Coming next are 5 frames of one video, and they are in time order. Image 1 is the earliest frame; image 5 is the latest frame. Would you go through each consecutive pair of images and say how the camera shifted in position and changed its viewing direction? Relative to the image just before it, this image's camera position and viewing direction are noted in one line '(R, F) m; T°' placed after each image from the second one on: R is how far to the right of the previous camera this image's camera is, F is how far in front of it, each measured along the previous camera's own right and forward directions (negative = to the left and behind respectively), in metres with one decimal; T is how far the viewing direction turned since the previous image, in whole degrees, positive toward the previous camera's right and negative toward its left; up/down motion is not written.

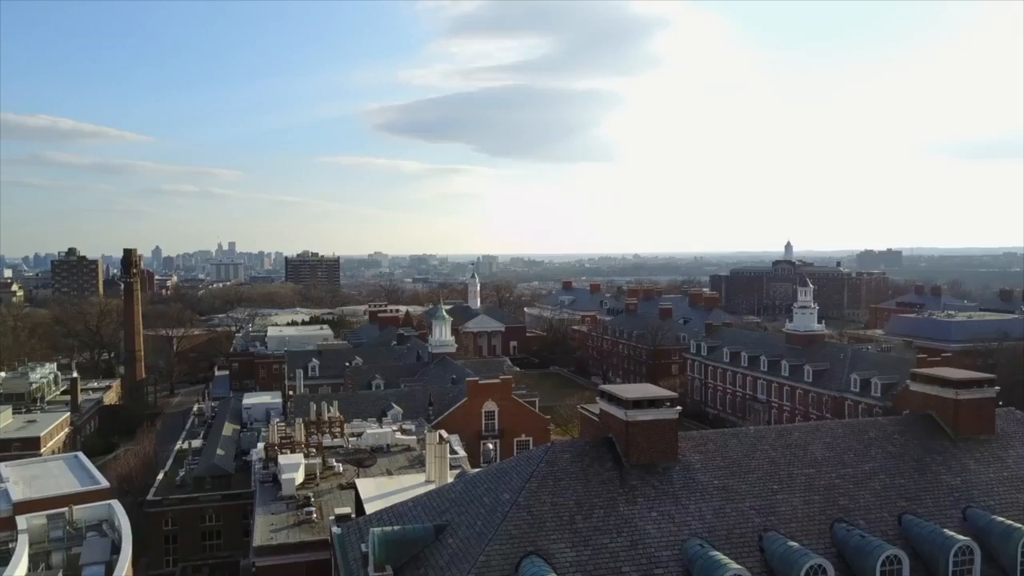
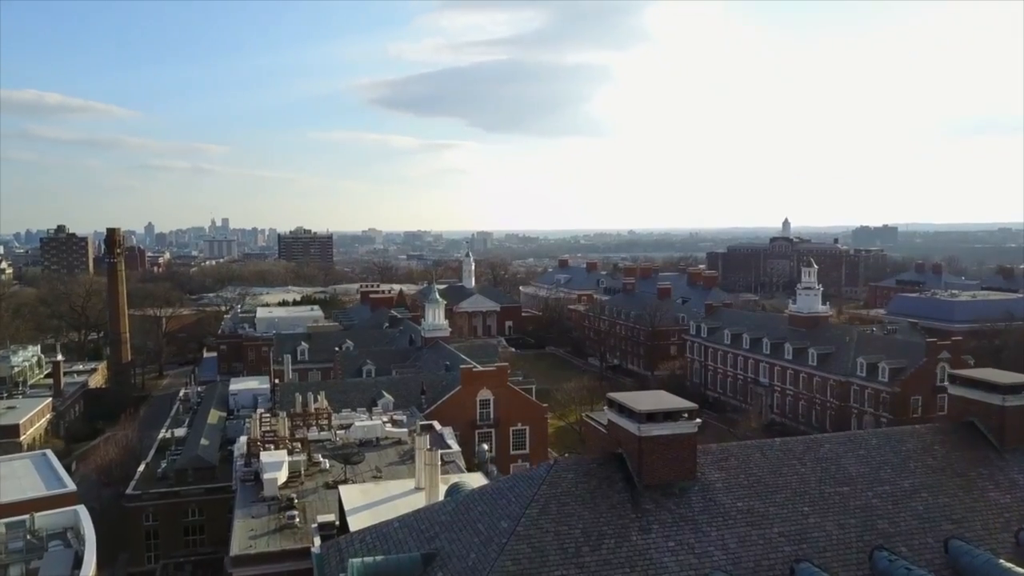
(0.0, +1.8) m; 0°
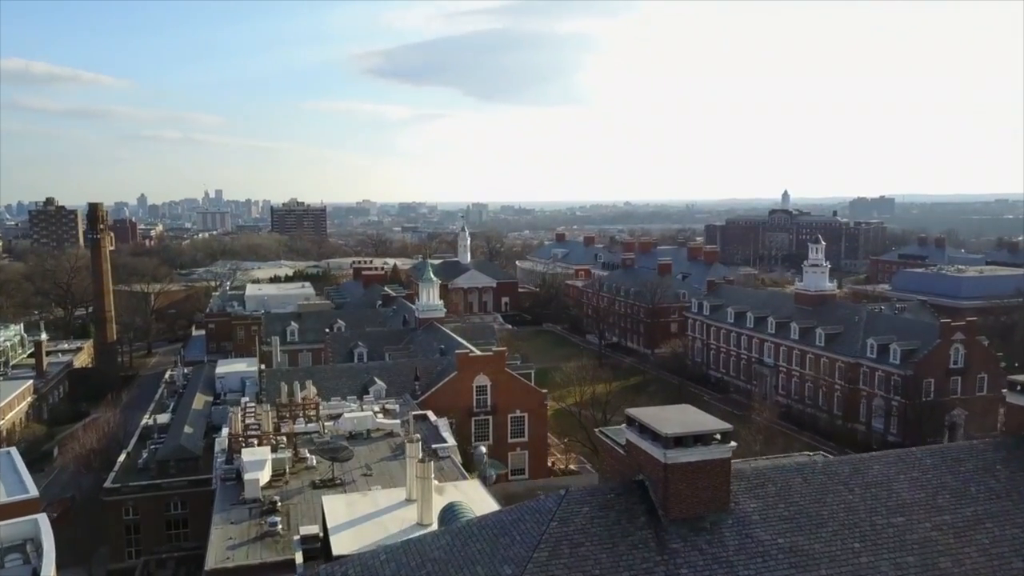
(-0.1, +2.0) m; 0°
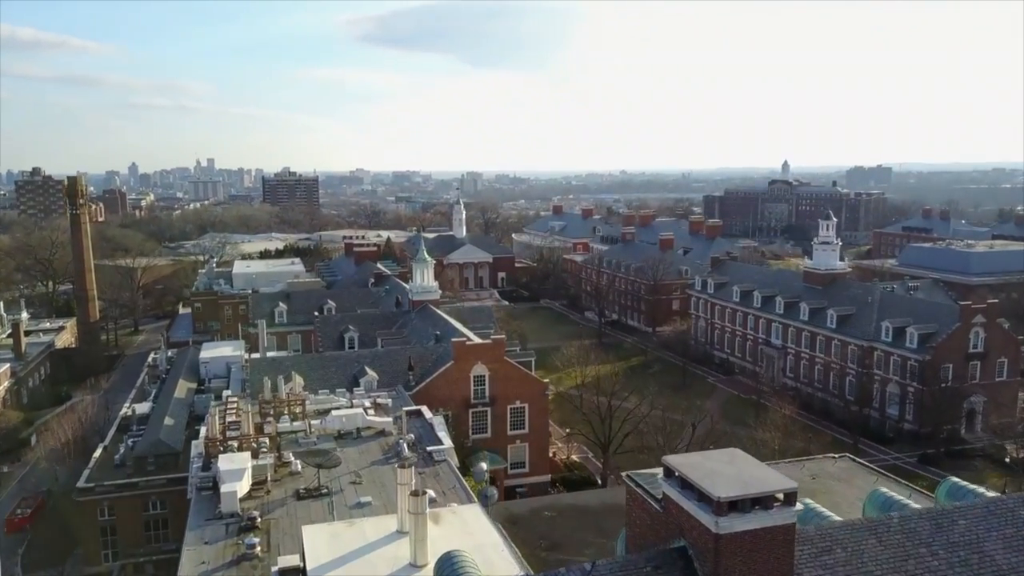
(-0.2, +2.3) m; 0°
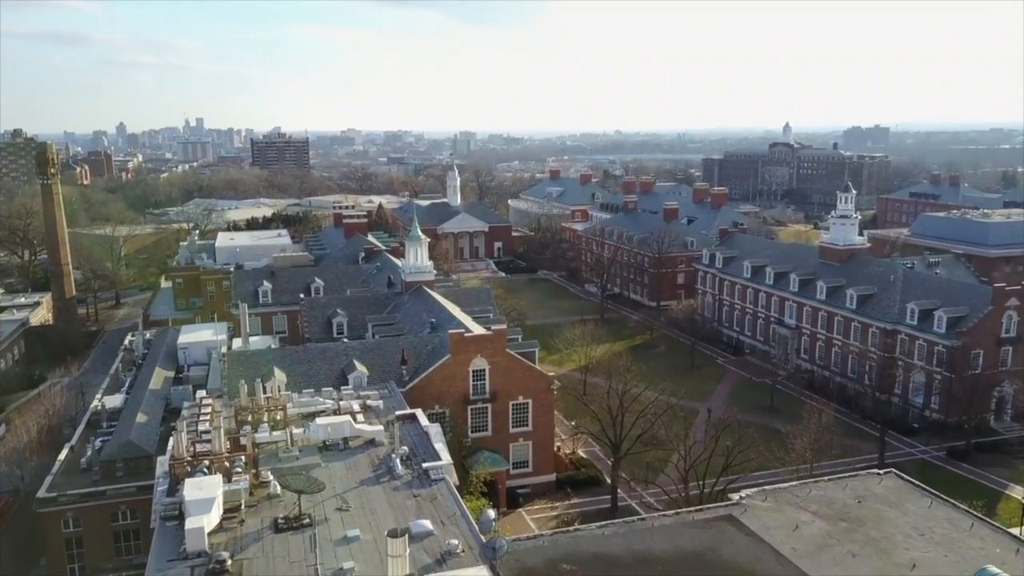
(-0.4, +3.1) m; 0°
